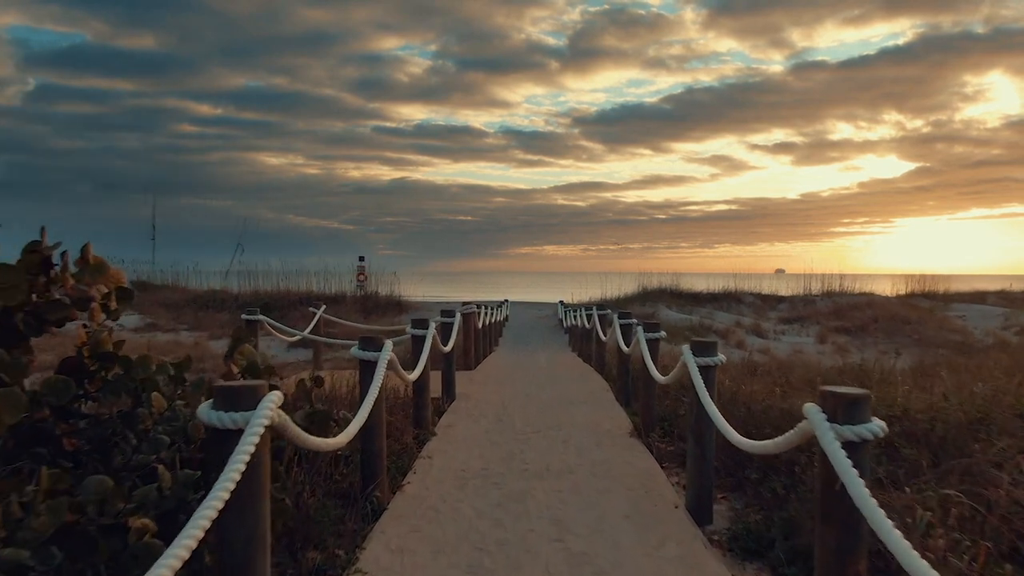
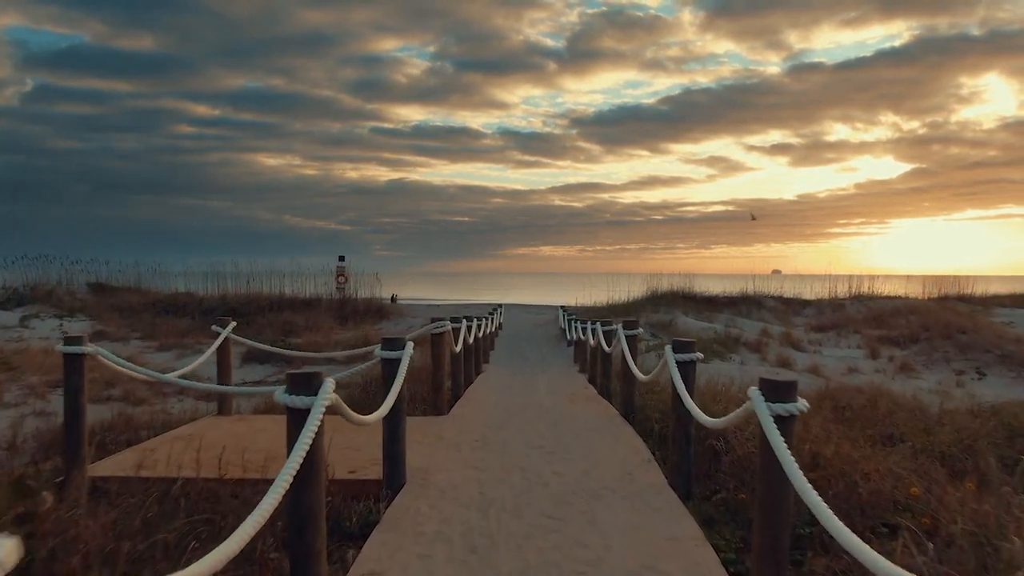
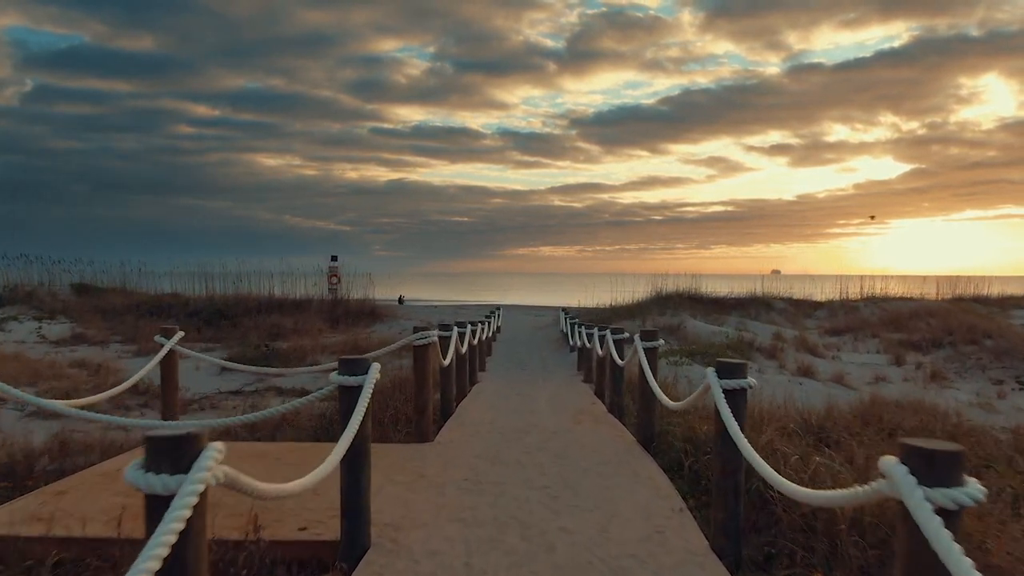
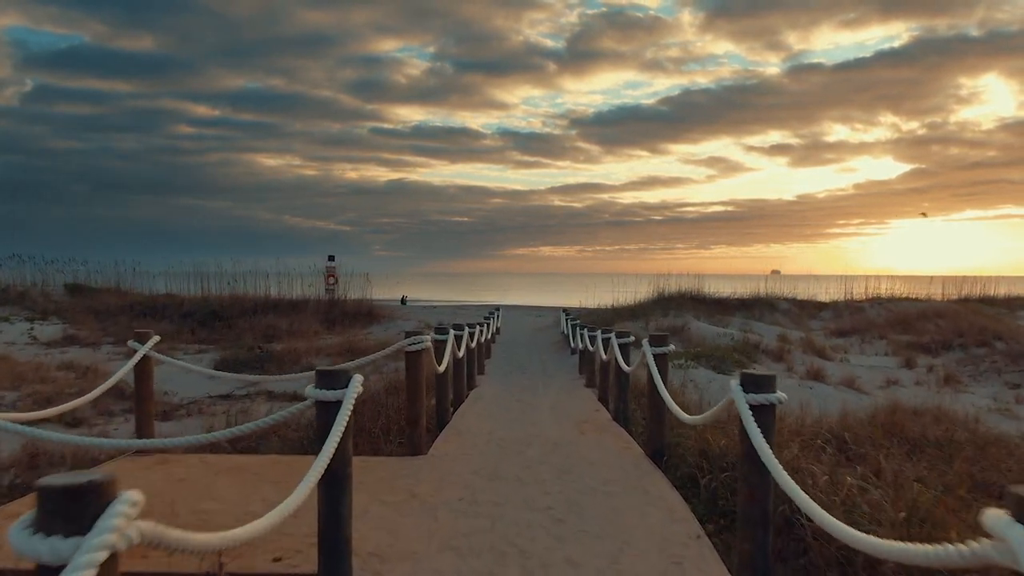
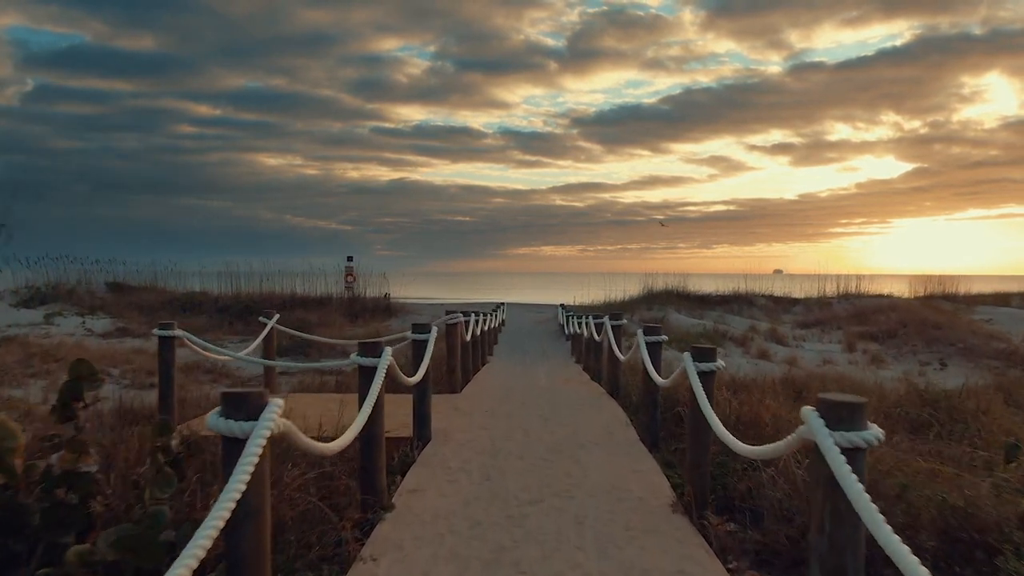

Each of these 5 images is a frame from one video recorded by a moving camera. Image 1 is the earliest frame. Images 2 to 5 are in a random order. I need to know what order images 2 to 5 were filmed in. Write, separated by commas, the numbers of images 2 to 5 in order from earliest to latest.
5, 2, 3, 4
